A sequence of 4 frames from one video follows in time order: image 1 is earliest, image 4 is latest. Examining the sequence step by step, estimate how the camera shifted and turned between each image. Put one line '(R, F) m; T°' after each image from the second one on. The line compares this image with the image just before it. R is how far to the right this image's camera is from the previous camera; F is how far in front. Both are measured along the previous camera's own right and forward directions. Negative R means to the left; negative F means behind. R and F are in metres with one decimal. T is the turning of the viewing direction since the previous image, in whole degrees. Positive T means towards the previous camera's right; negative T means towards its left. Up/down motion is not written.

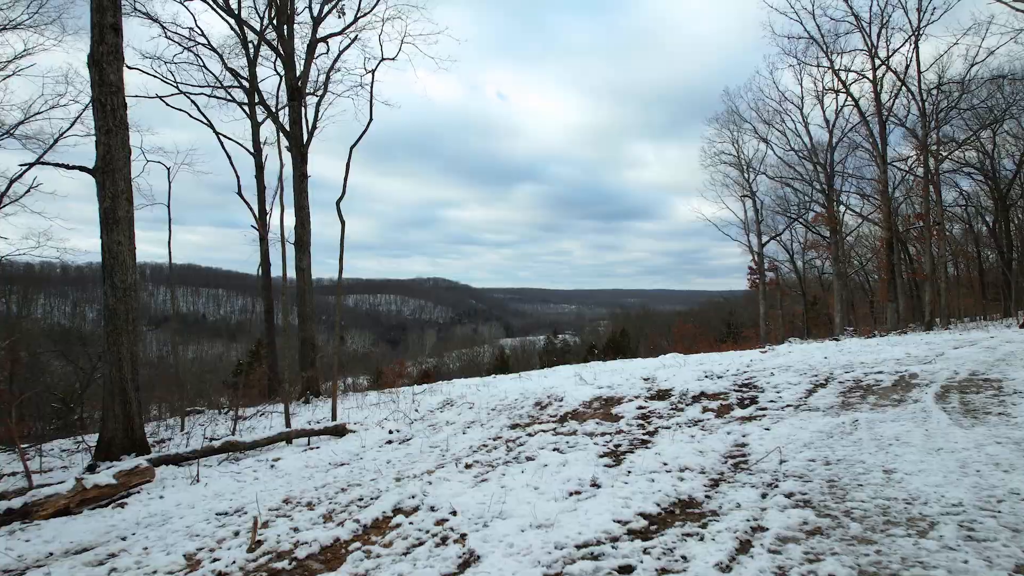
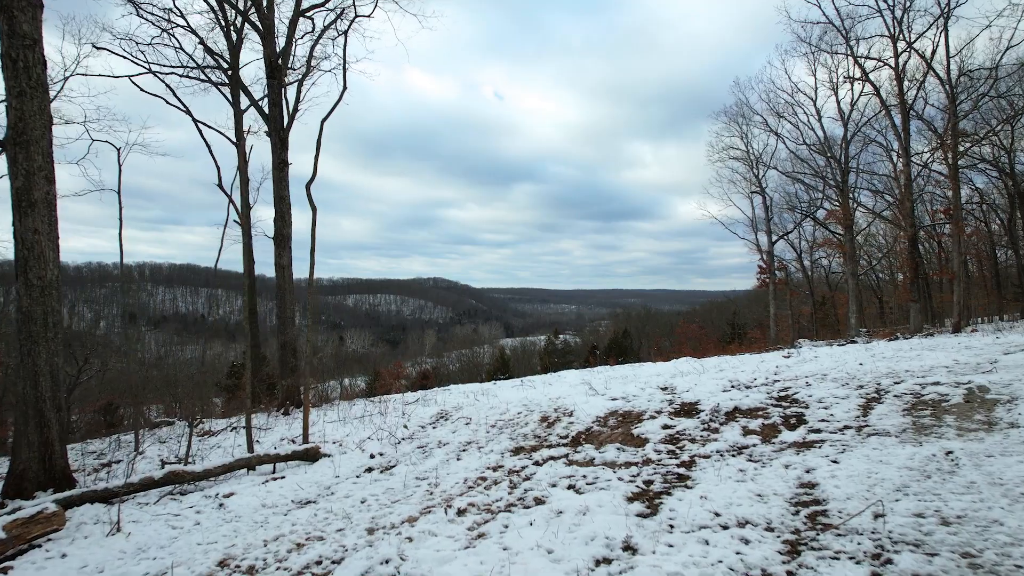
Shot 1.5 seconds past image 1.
(0.0, +1.1) m; 0°
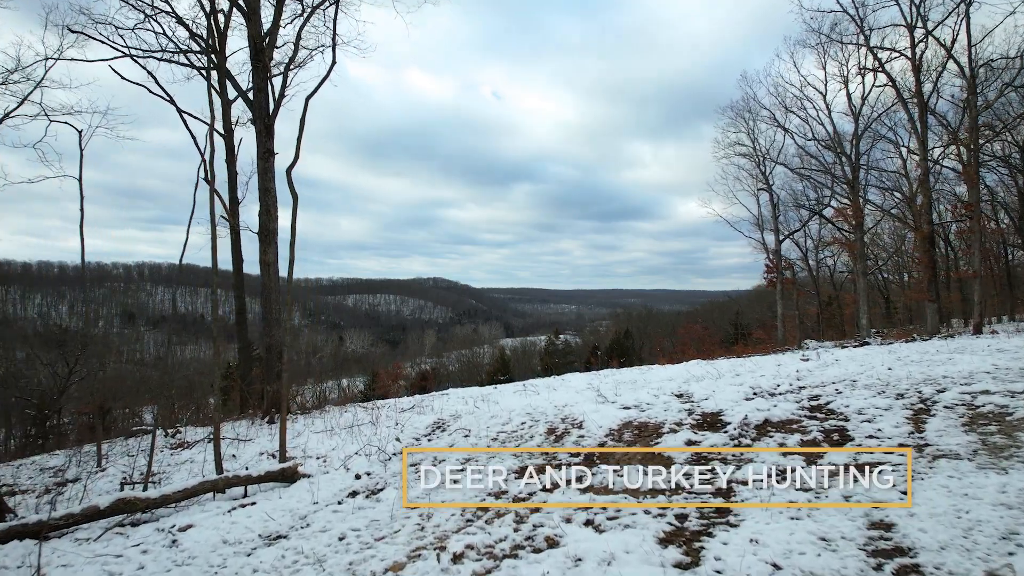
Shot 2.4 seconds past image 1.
(0.0, +0.8) m; 0°
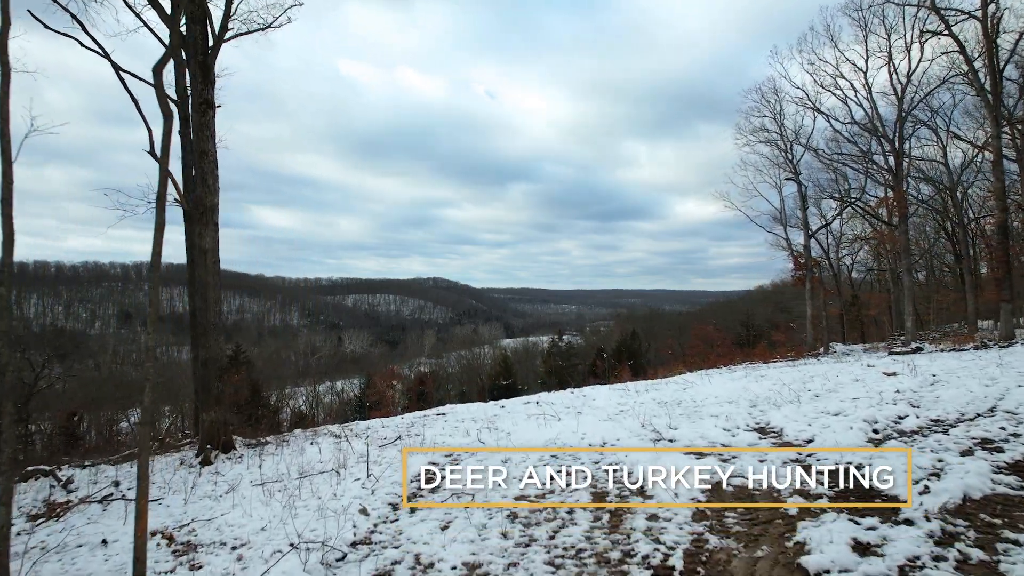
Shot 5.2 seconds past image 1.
(-0.3, +2.5) m; 0°
